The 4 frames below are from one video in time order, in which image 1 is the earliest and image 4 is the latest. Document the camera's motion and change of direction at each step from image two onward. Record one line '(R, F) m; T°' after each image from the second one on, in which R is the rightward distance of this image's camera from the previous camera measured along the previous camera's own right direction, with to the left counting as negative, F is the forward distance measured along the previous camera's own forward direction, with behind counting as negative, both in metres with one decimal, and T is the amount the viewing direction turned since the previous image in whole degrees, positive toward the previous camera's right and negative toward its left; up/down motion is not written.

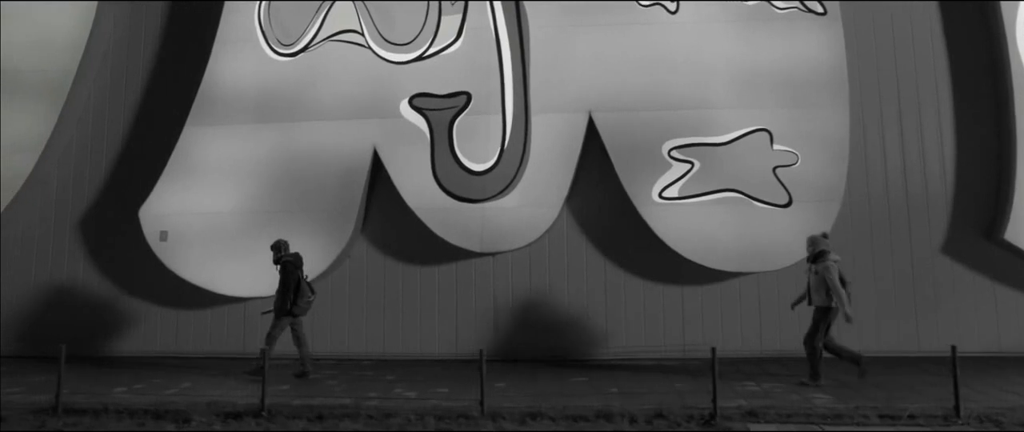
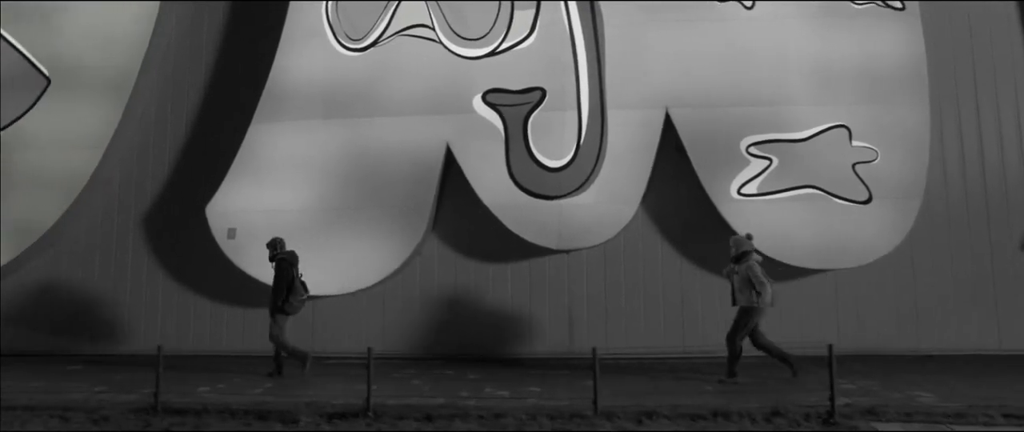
(-1.2, +0.1) m; 0°
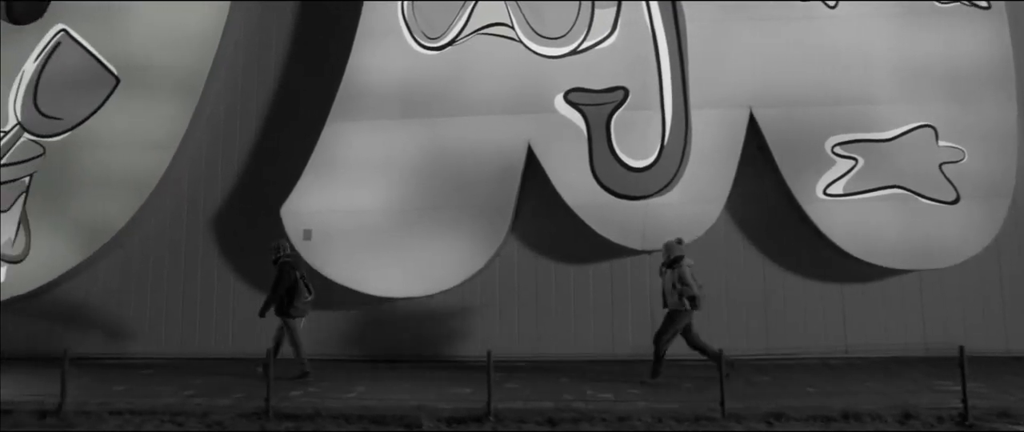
(-1.3, +0.1) m; 0°
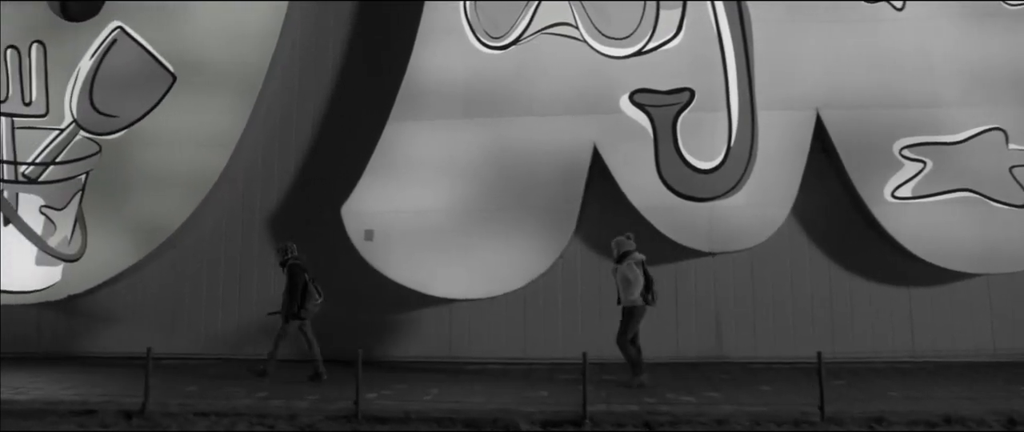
(-1.0, +0.1) m; 0°
